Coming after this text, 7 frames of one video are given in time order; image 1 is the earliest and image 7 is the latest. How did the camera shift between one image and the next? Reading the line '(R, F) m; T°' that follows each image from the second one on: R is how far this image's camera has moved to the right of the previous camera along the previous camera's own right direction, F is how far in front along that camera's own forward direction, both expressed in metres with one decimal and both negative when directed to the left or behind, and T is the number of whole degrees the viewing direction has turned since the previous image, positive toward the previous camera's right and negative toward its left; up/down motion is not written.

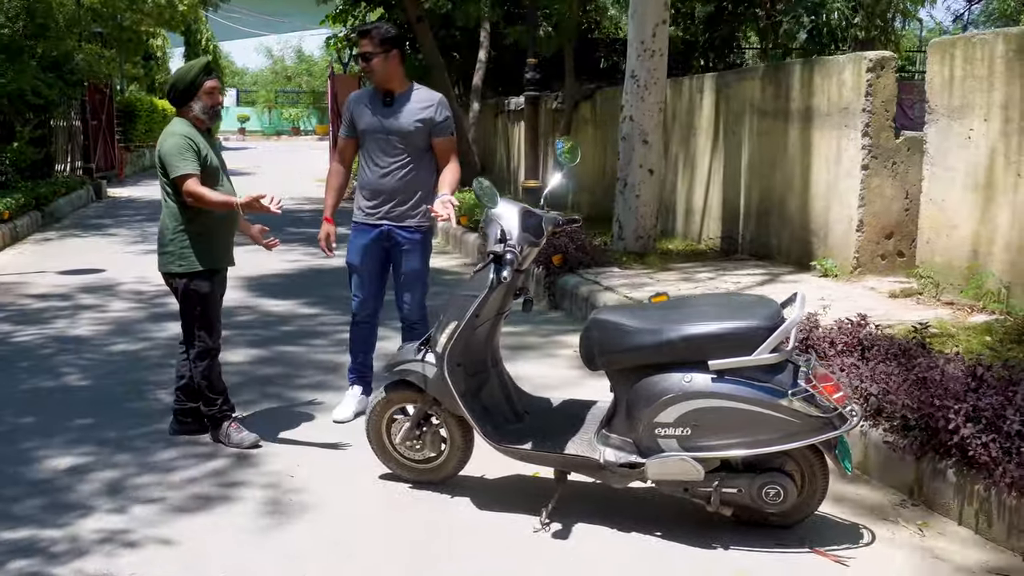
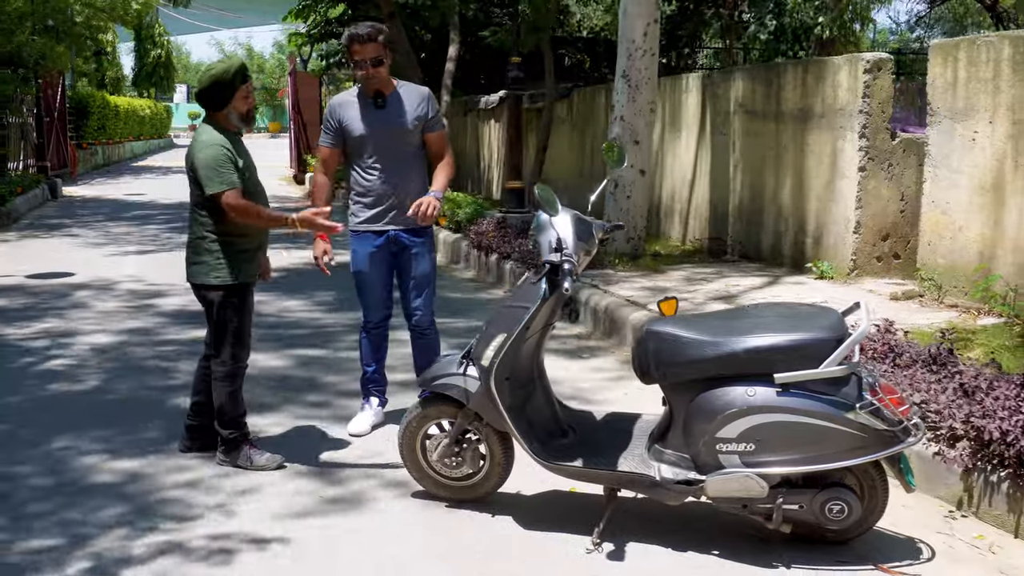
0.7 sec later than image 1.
(-0.4, +0.2) m; +3°
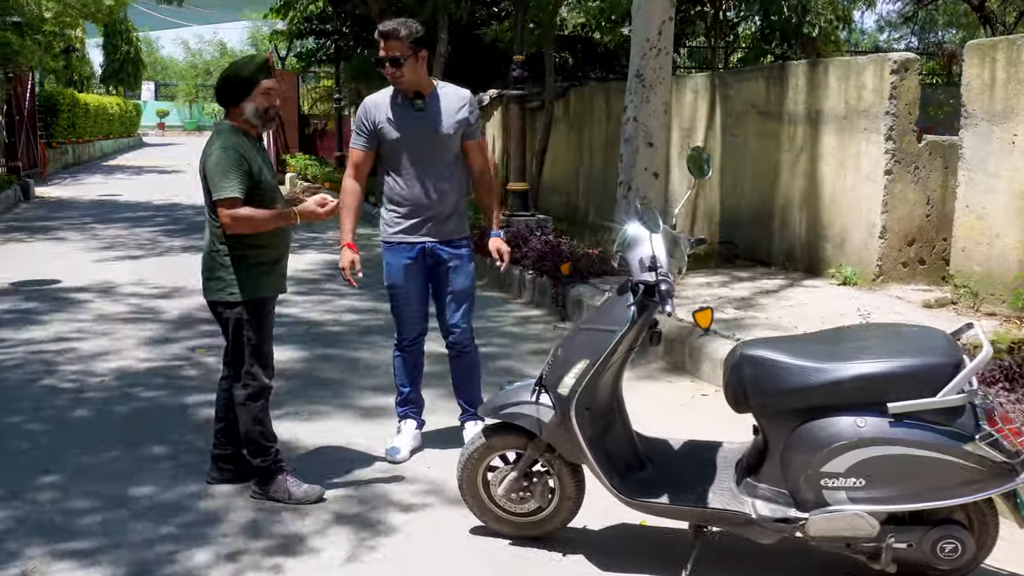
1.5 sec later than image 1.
(-0.4, +0.3) m; +2°
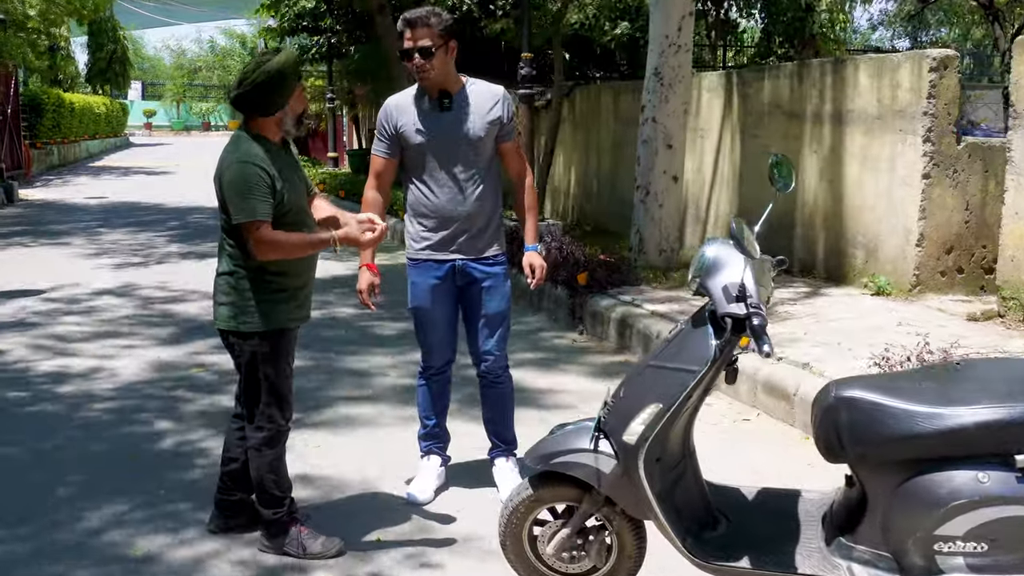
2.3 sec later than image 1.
(-0.2, +0.5) m; +1°
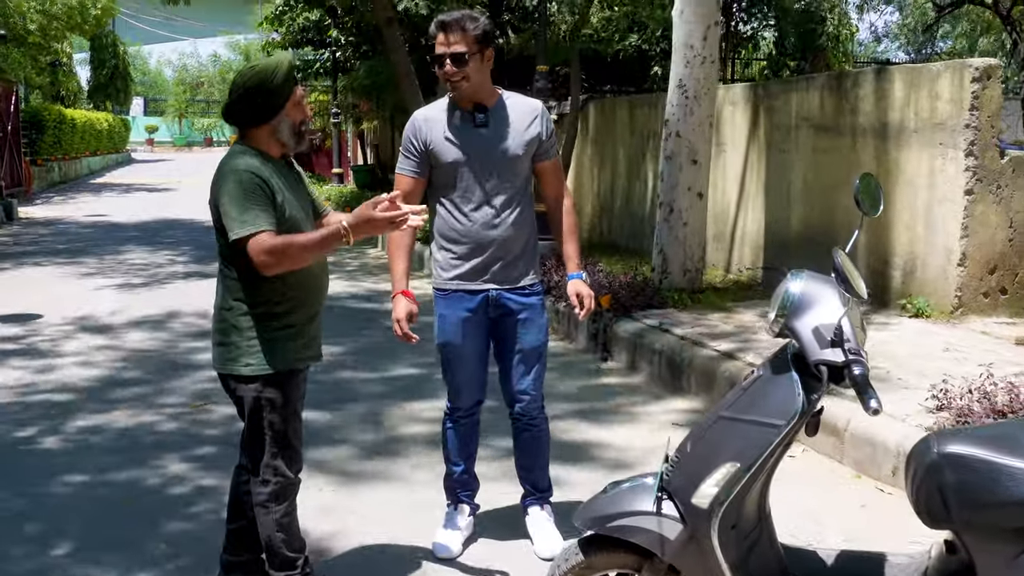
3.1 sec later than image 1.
(-0.1, +0.4) m; 0°
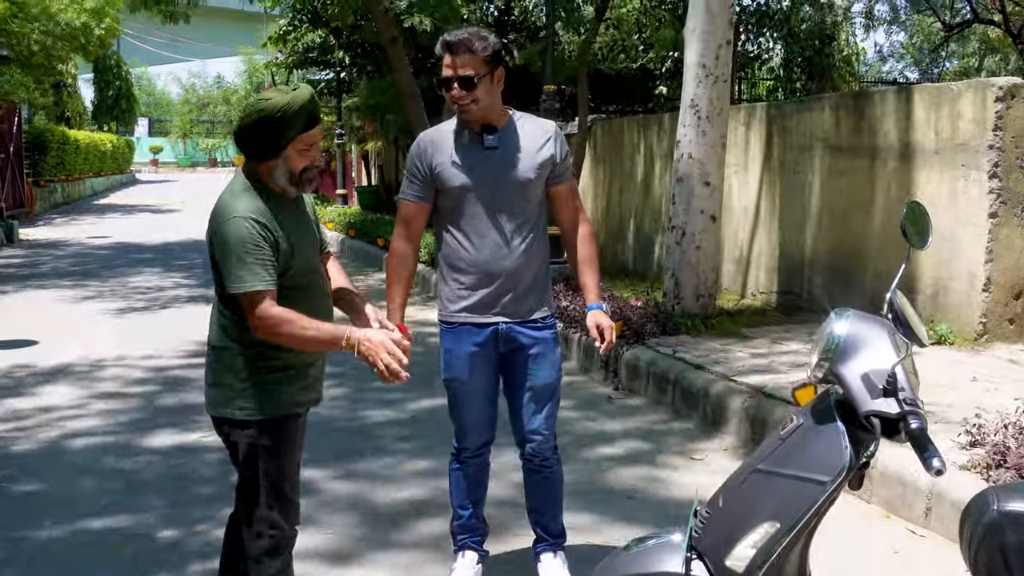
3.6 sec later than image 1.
(0.0, +0.2) m; 0°
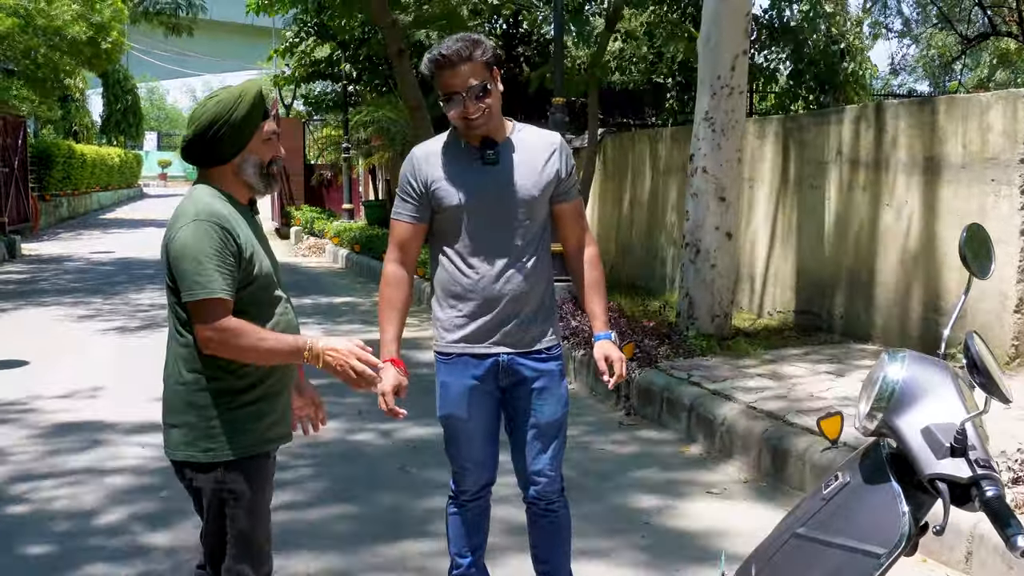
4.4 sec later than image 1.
(0.0, +0.3) m; -1°
